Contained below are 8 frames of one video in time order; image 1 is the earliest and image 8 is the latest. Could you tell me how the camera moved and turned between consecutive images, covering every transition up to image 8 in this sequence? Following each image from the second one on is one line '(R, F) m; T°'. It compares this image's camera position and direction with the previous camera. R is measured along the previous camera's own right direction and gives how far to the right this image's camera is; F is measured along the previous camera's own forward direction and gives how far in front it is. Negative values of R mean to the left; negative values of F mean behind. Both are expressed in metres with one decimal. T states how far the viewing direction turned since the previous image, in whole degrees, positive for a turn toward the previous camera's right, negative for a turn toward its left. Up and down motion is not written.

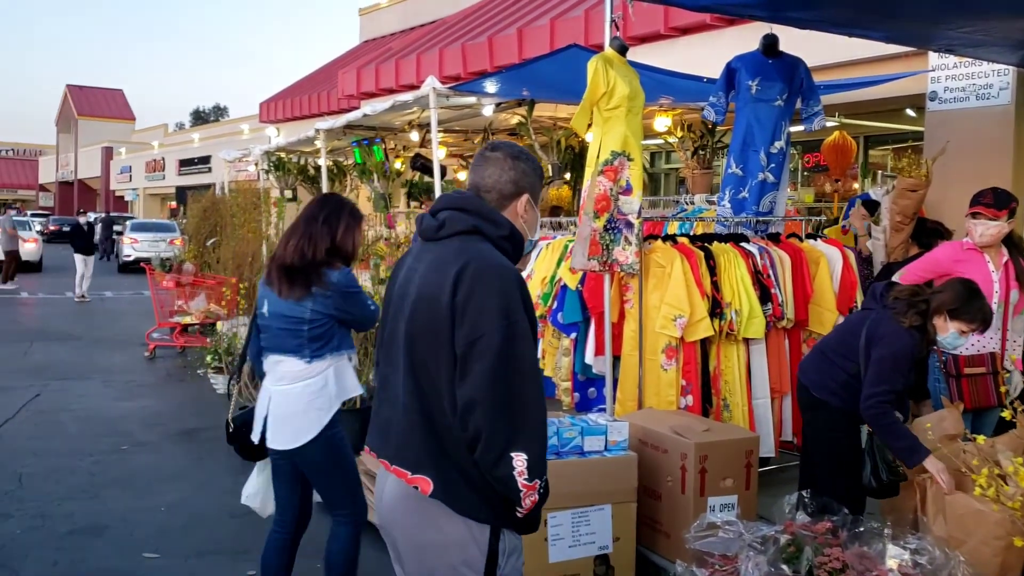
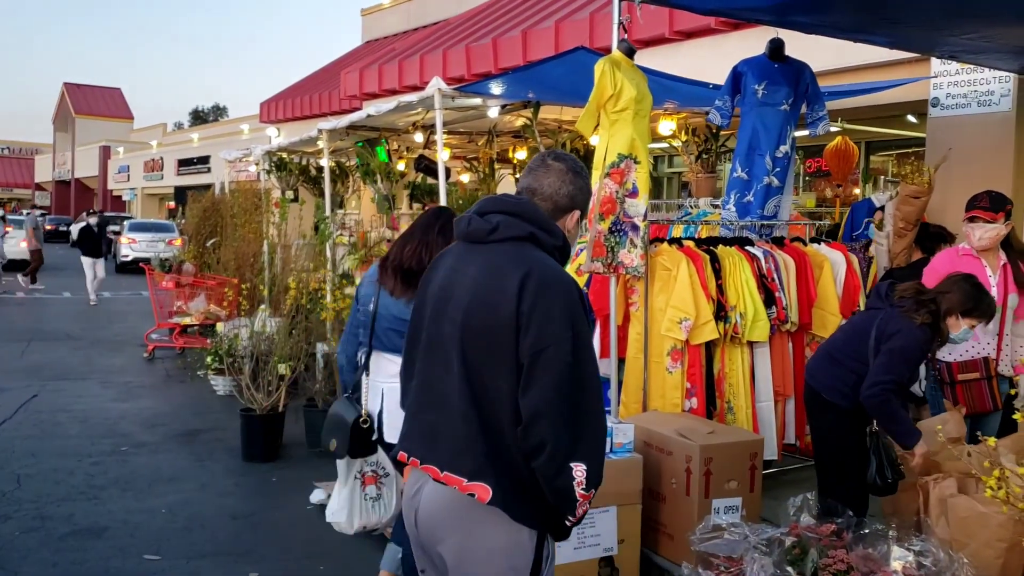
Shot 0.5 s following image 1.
(0.0, 0.0) m; 0°
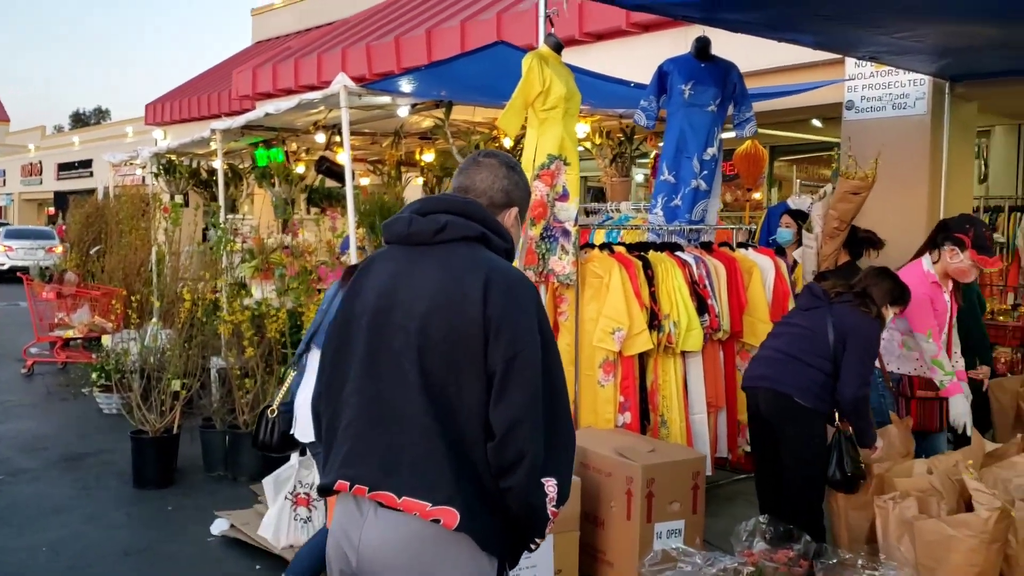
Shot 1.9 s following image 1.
(-0.1, +0.3) m; +7°
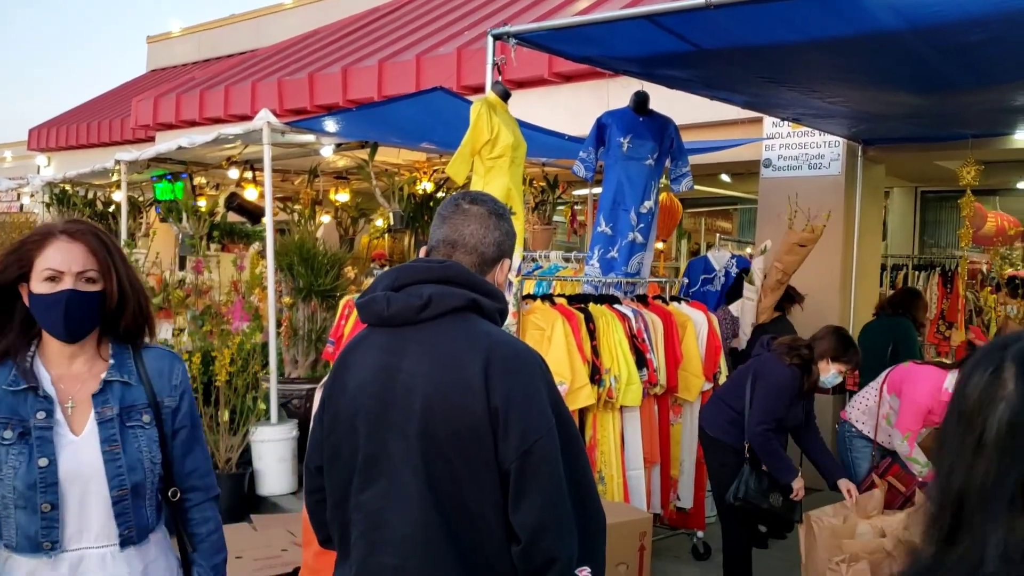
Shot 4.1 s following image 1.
(-0.2, +0.1) m; +7°
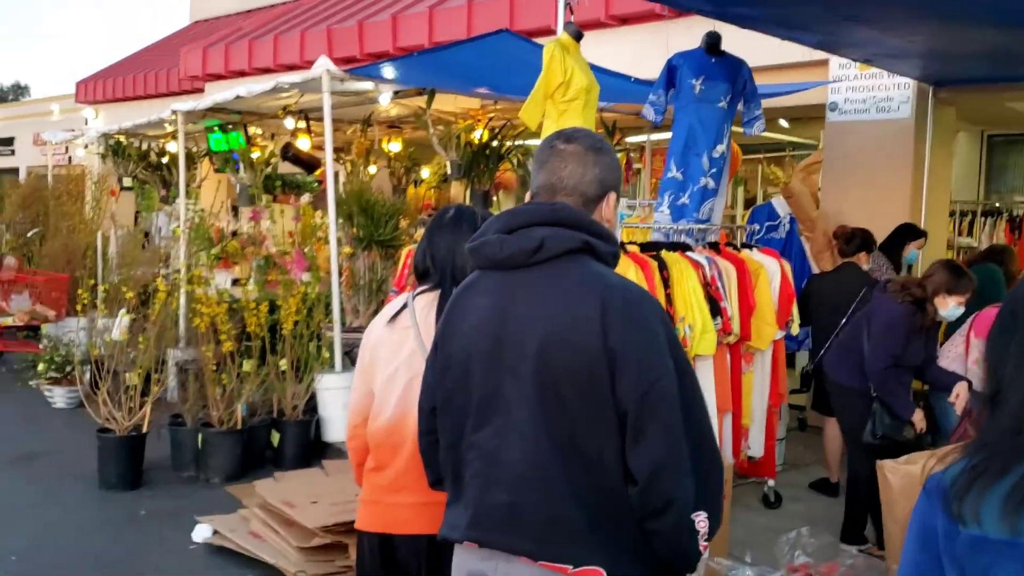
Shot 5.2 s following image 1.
(-0.2, 0.0) m; -3°
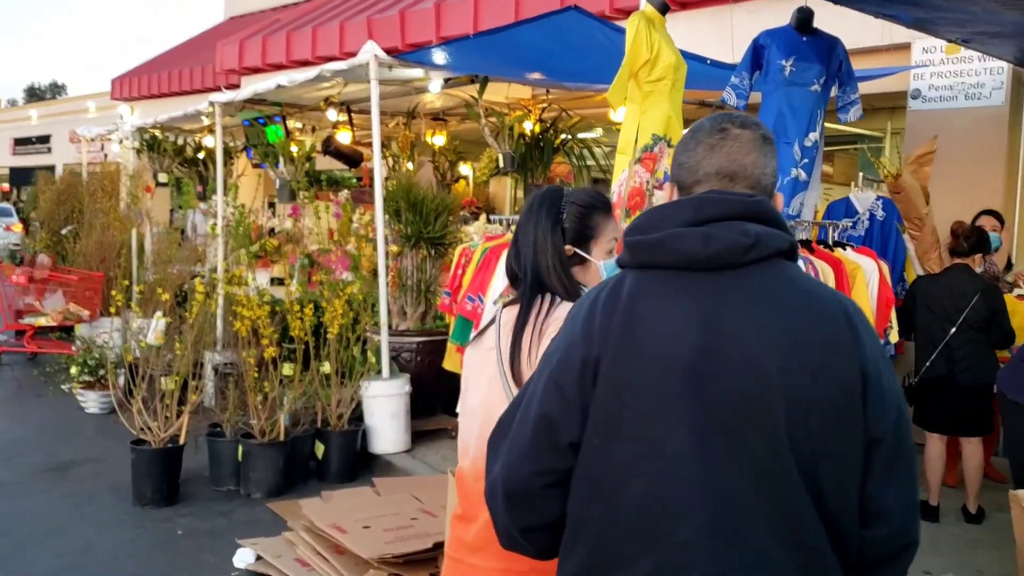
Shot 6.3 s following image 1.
(-0.2, +0.4) m; -2°
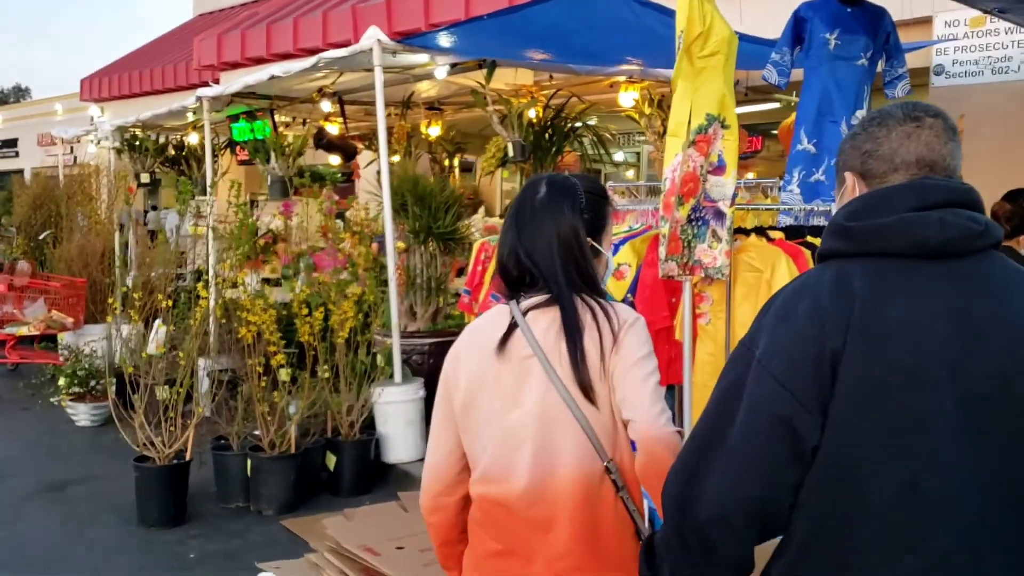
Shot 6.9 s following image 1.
(-0.2, +0.3) m; +1°
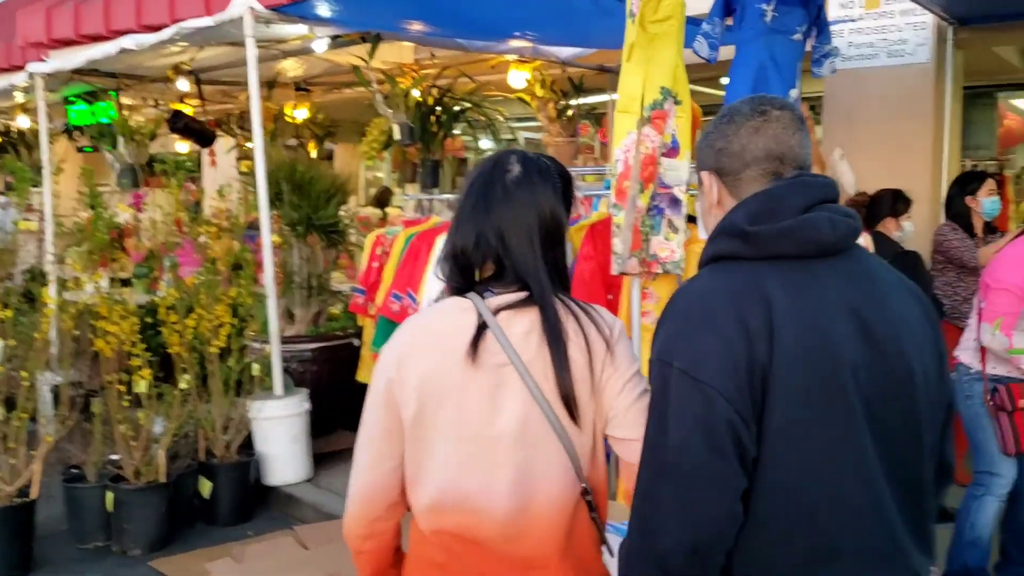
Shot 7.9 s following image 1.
(-0.2, +0.5) m; +9°
